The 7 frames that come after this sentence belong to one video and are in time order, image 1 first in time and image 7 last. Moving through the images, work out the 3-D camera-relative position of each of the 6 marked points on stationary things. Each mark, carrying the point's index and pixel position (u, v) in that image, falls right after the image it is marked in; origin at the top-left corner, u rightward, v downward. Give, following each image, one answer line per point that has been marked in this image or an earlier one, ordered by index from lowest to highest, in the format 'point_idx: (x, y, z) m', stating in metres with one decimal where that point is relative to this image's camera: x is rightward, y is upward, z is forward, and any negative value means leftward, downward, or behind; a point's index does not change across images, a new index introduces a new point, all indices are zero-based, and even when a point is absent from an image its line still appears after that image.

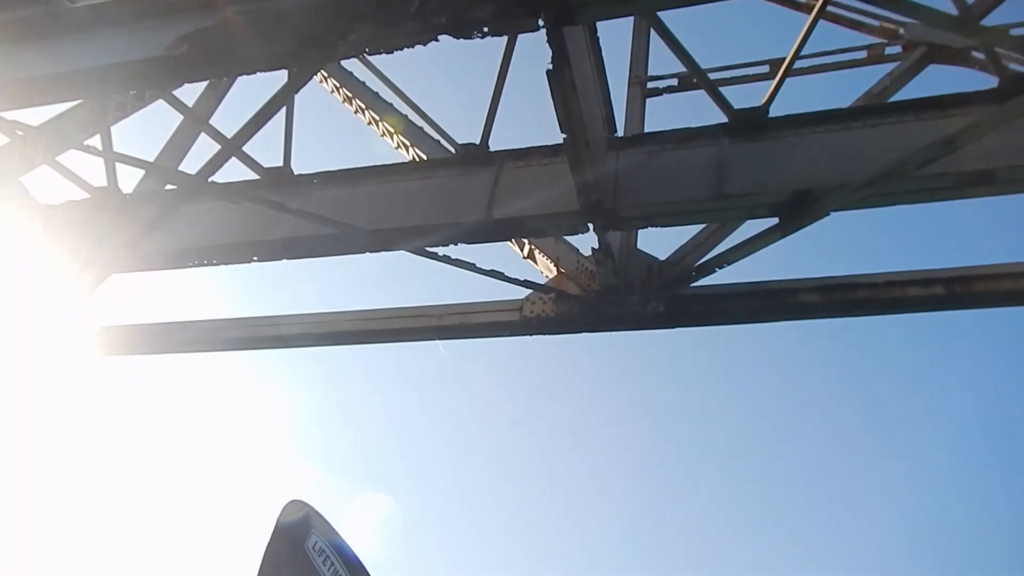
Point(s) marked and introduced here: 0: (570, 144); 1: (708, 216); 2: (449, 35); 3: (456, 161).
0: (+0.4, +0.9, +5.1) m
1: (+1.3, +0.5, +5.5) m
2: (-0.3, +1.5, +4.9) m
3: (-0.4, +0.9, +6.4) m
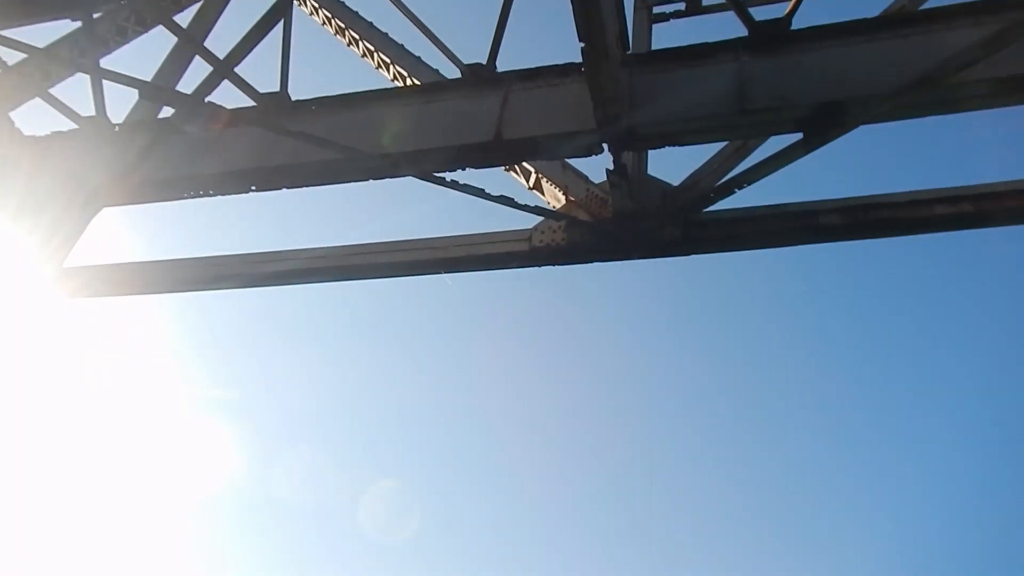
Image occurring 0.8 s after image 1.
0: (+0.4, +1.4, +4.8) m
1: (+1.4, +1.0, +5.3) m
2: (-0.3, +1.9, +4.6) m
3: (-0.4, +1.5, +6.1) m
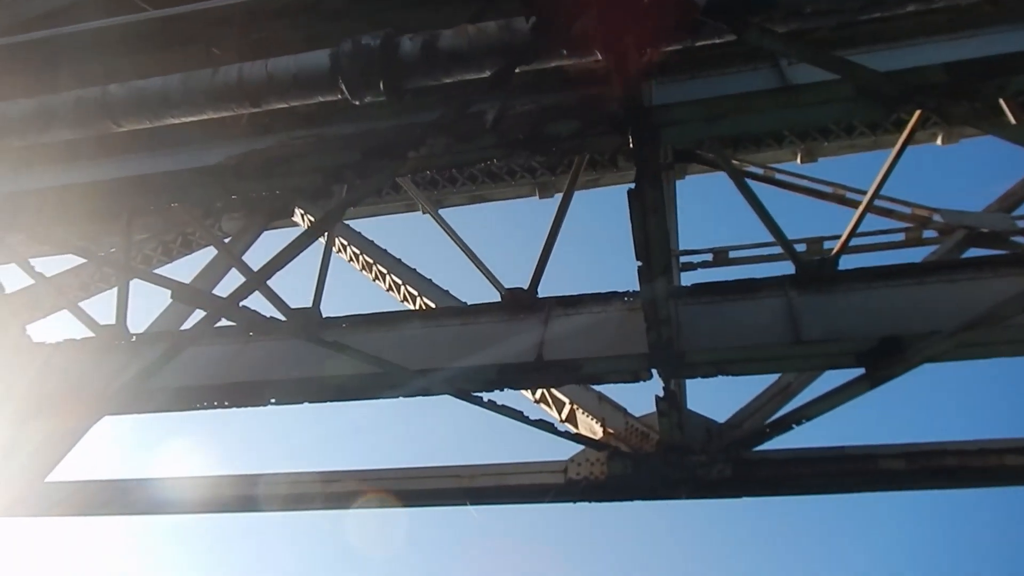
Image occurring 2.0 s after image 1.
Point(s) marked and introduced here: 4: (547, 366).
0: (+0.7, +0.1, +4.8) m
1: (+1.6, -0.5, +5.1) m
2: (+0.1, +0.7, +4.7) m
3: (-0.1, -0.1, +6.0) m
4: (+0.2, -0.5, +5.3) m
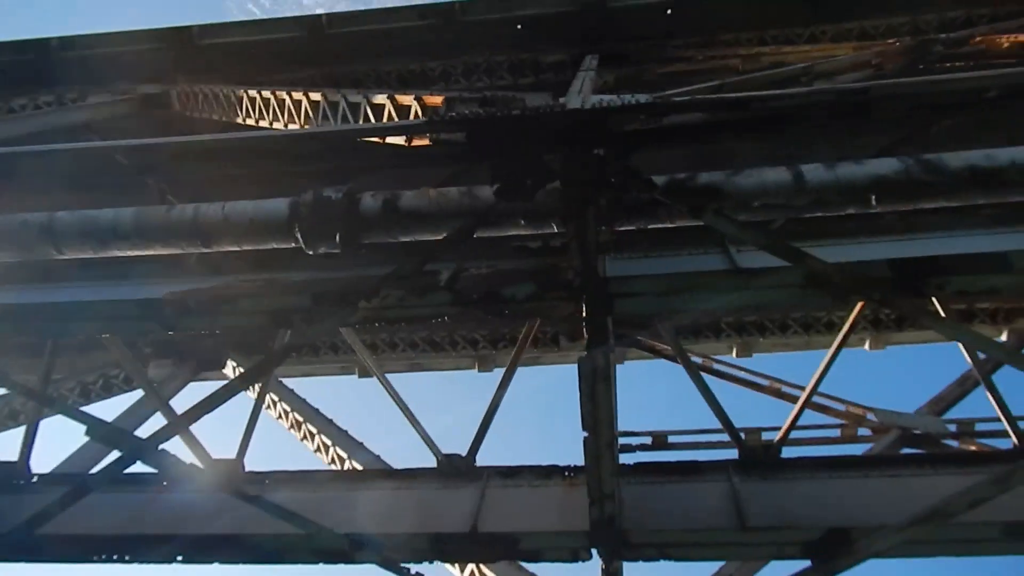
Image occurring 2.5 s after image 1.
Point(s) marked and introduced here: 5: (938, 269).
0: (+0.4, -0.9, +4.6) m
1: (+1.3, -1.5, +4.9) m
2: (-0.2, -0.1, +4.6) m
3: (-0.5, -1.3, +5.7) m
4: (-0.2, -1.5, +5.0) m
5: (+2.2, +0.1, +4.4) m
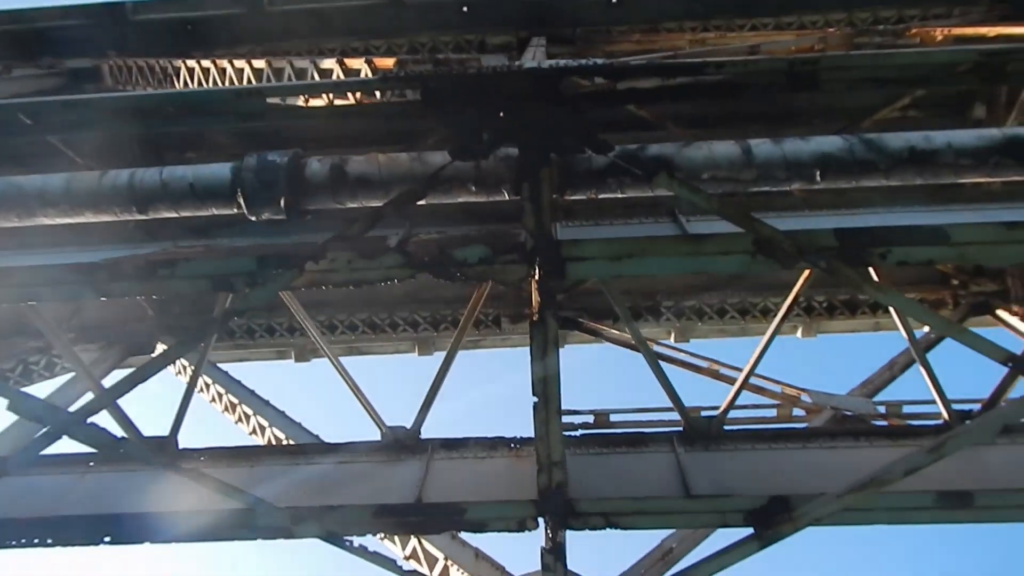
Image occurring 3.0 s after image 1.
0: (+0.2, -0.7, +4.6) m
1: (+0.9, -1.3, +4.9) m
2: (-0.4, +0.1, +4.5) m
3: (-0.9, -1.1, +5.6) m
4: (-0.5, -1.3, +4.9) m
5: (+2.0, +0.3, +4.5) m
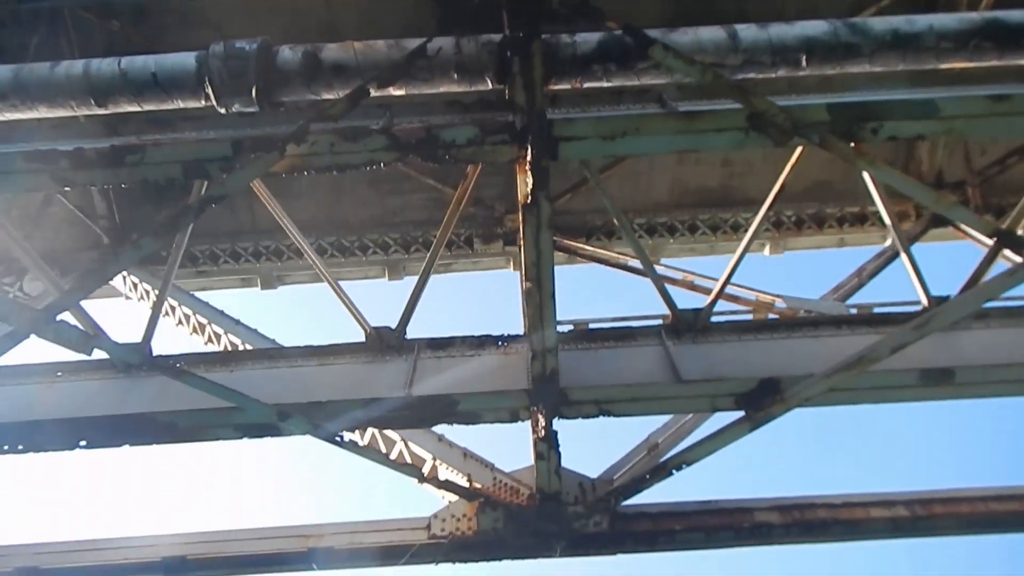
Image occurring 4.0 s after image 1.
0: (+0.1, 0.0, +4.5) m
1: (+0.9, -0.7, +4.9) m
2: (-0.5, +0.7, +4.4) m
3: (-1.0, -0.4, +5.5) m
4: (-0.5, -0.7, +4.9) m
5: (+1.9, +0.9, +4.5) m
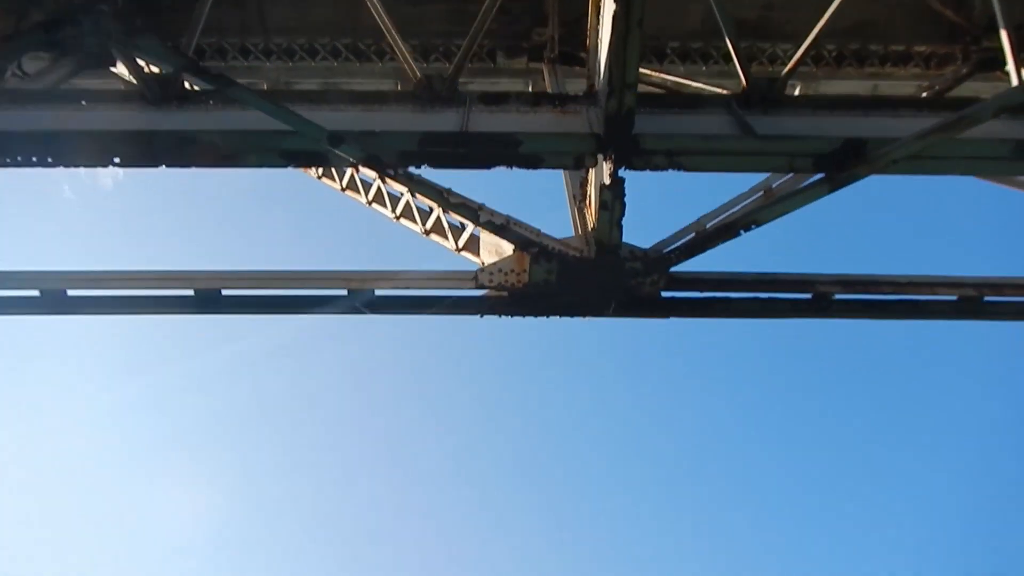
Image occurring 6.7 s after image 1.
0: (+0.5, +1.3, +4.1) m
1: (+1.2, +0.7, +4.6) m
2: (0.0, +2.0, +3.9) m
3: (-0.6, +1.2, +5.1) m
4: (-0.2, +0.8, +4.5) m
5: (+2.4, +2.2, +4.0) m
